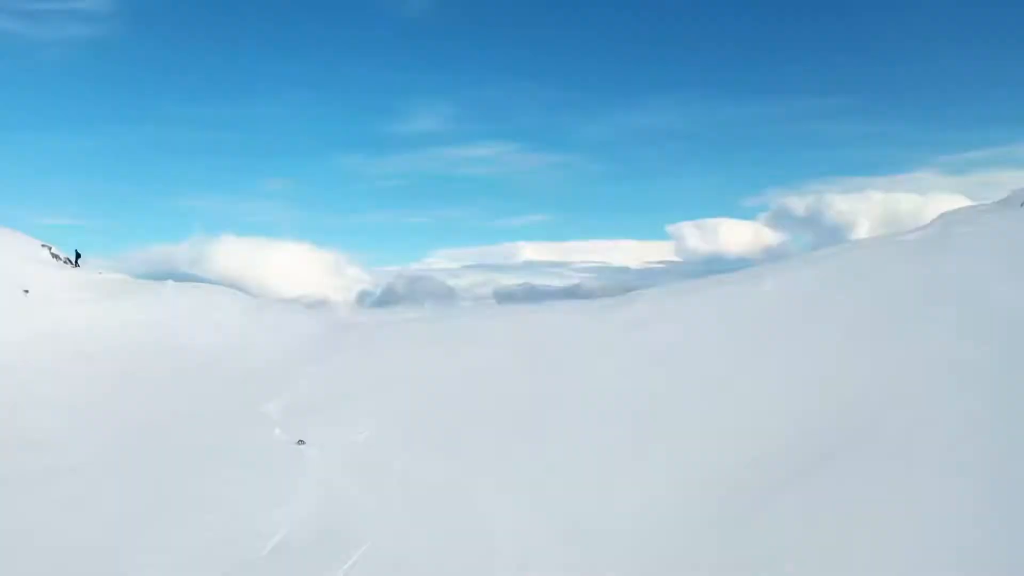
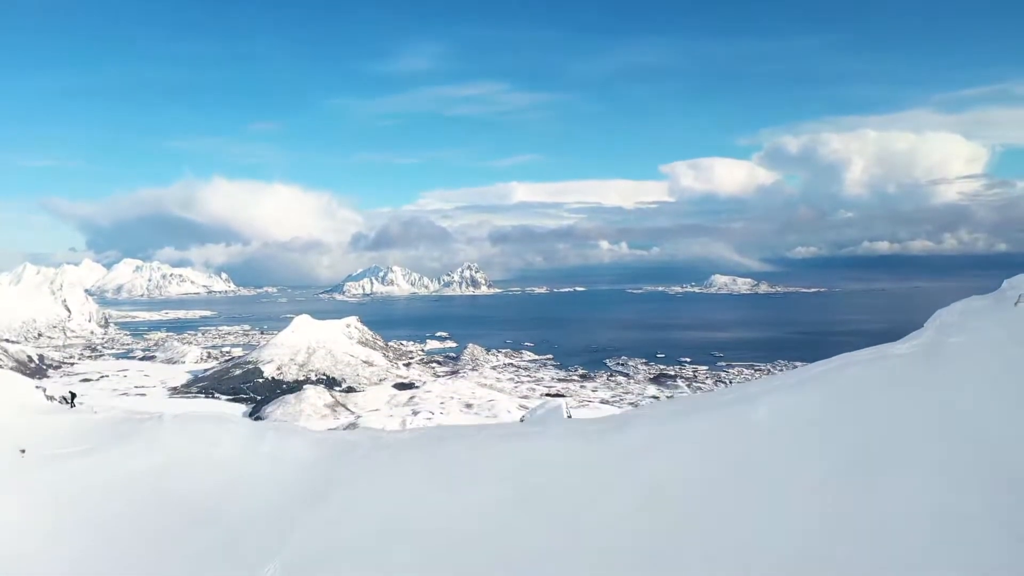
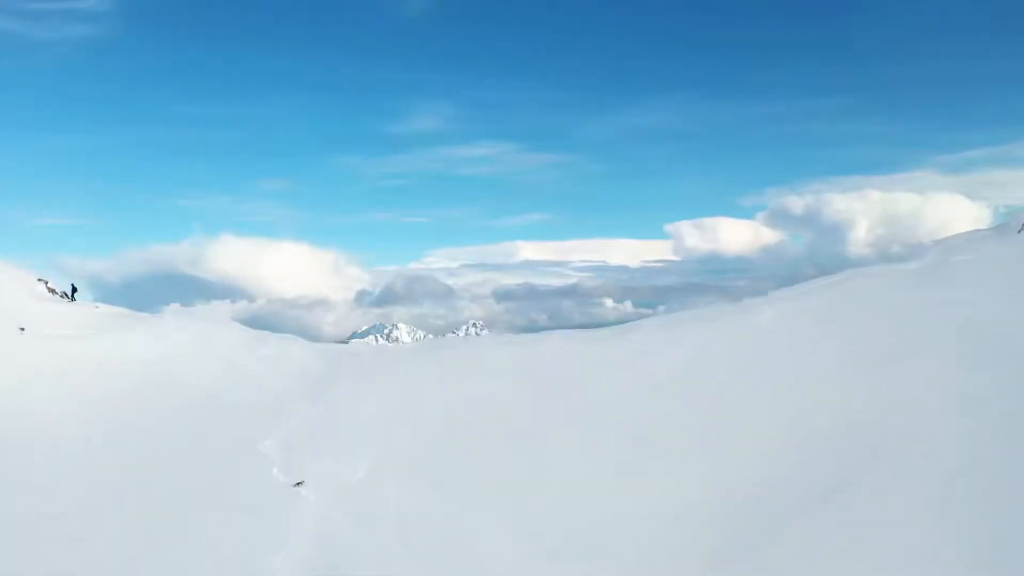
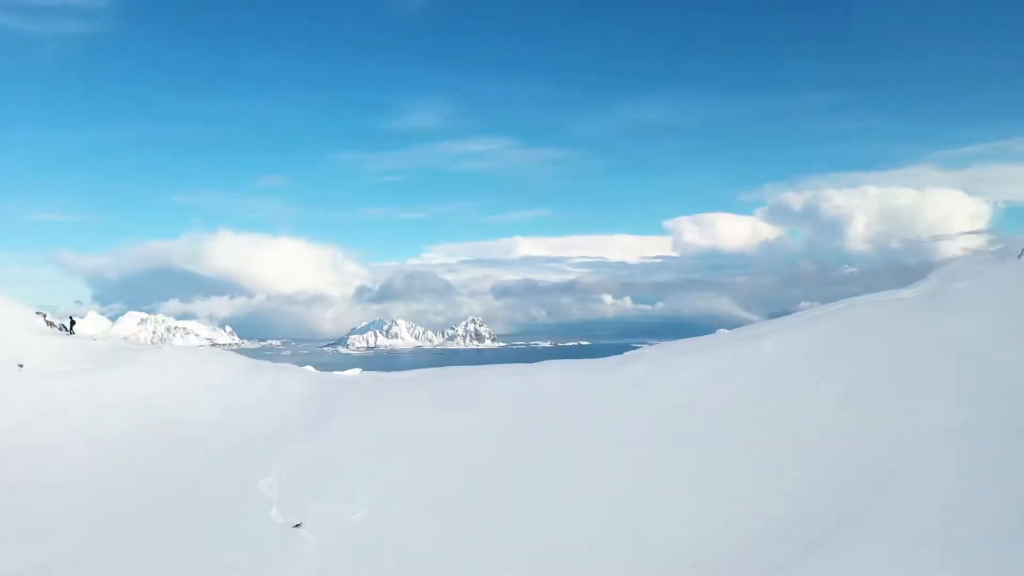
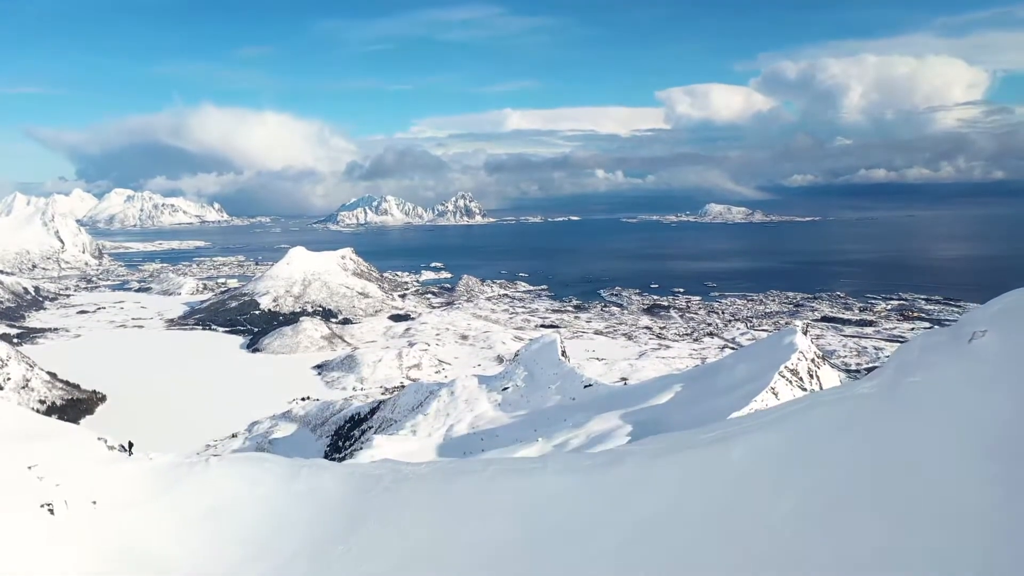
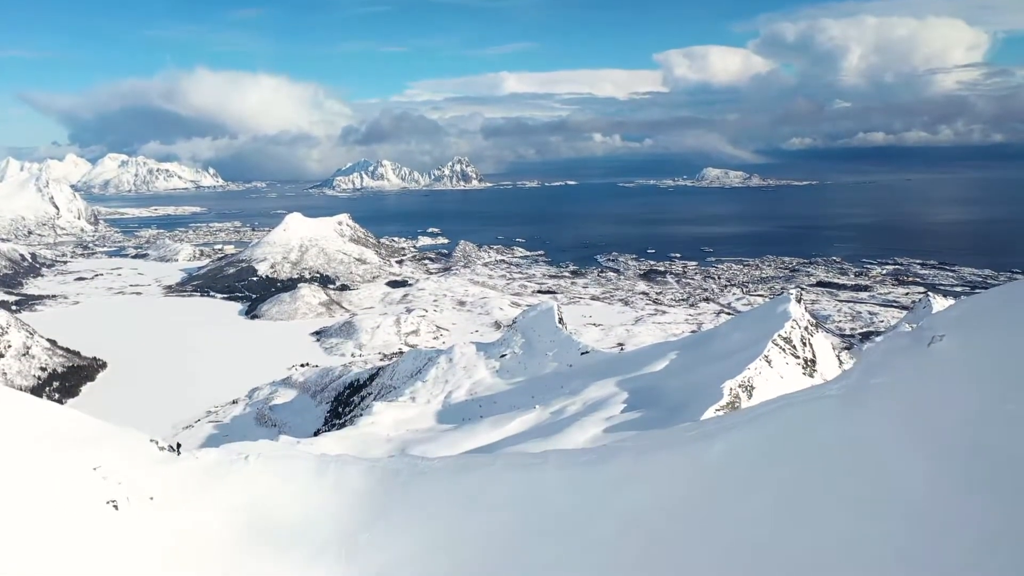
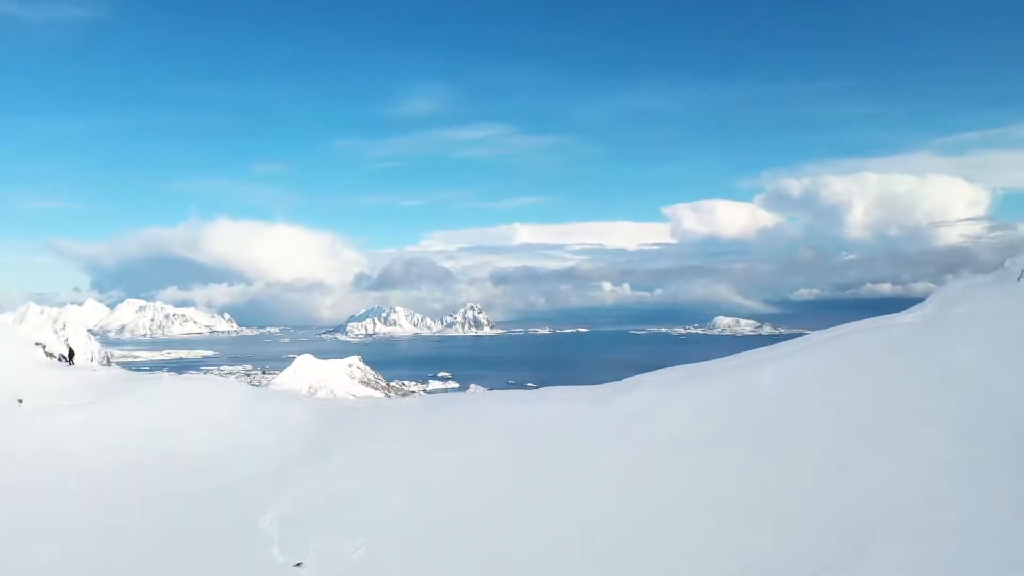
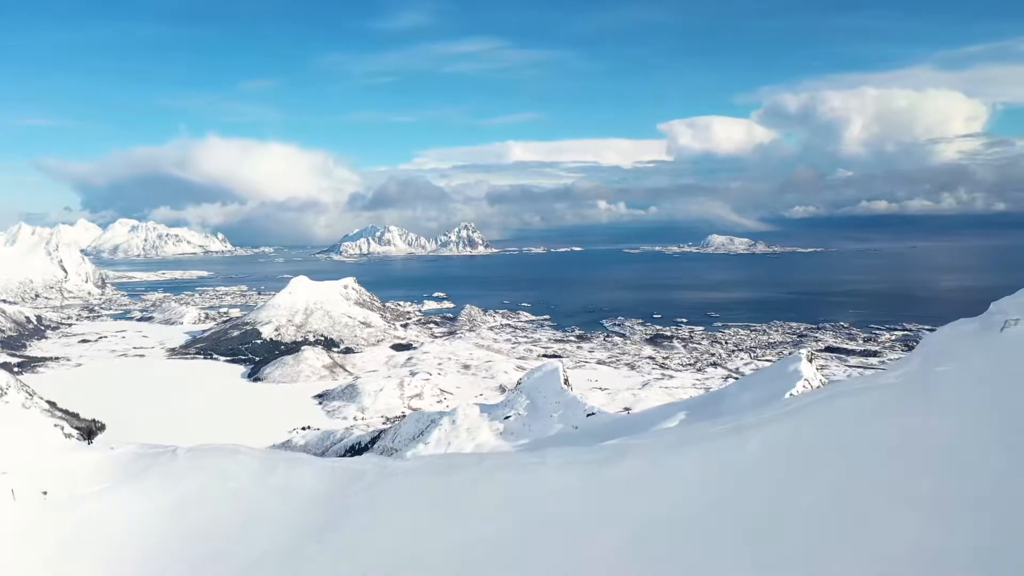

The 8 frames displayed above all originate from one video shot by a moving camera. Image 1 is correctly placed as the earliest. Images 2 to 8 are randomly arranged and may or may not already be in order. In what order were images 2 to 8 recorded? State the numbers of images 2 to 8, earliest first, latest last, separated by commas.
3, 4, 7, 2, 8, 5, 6
